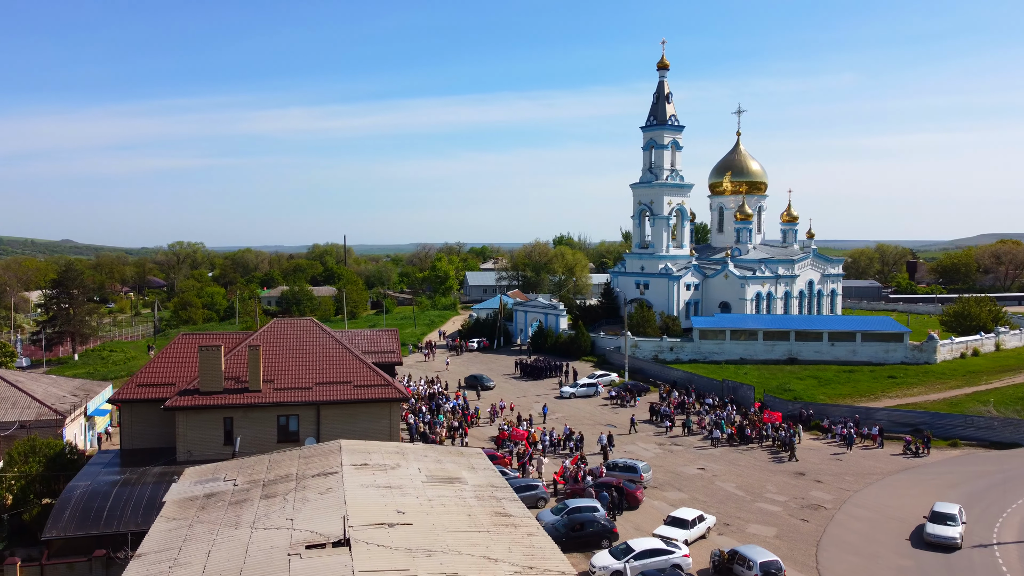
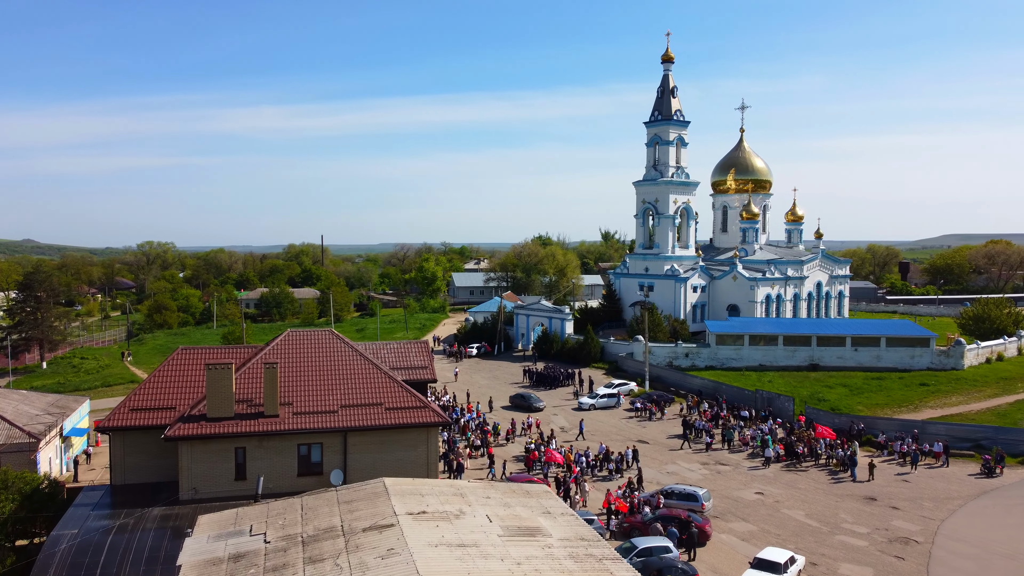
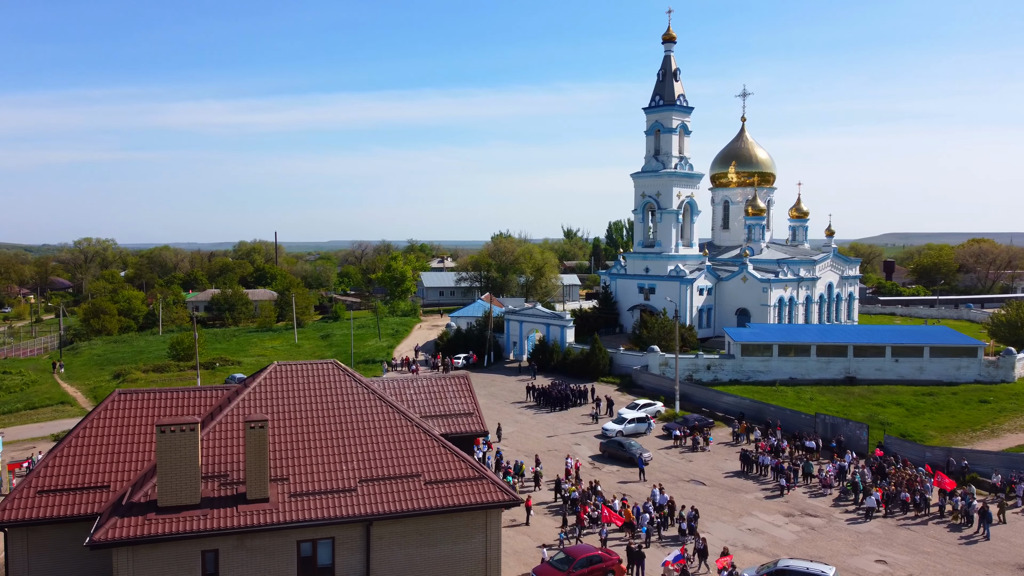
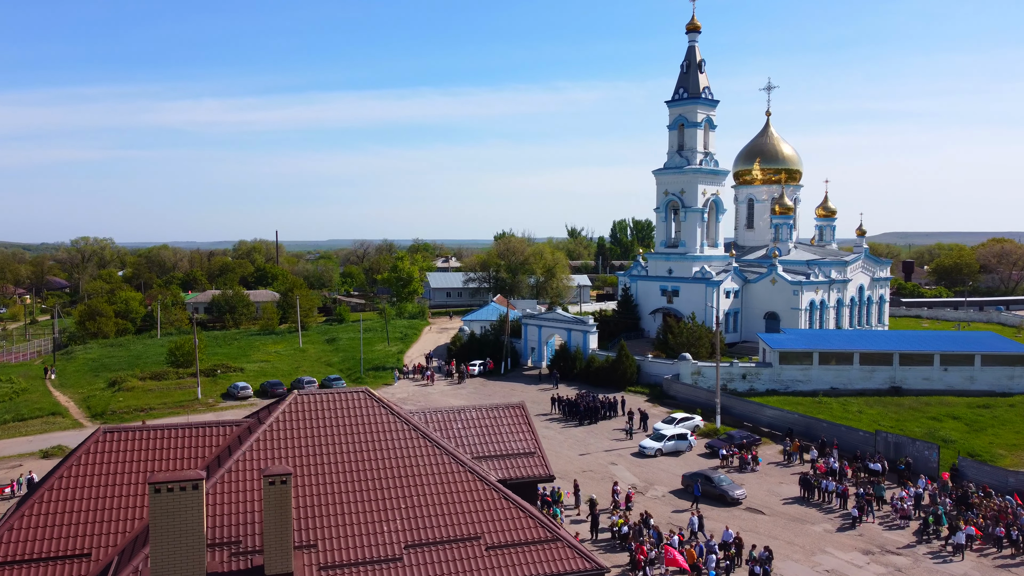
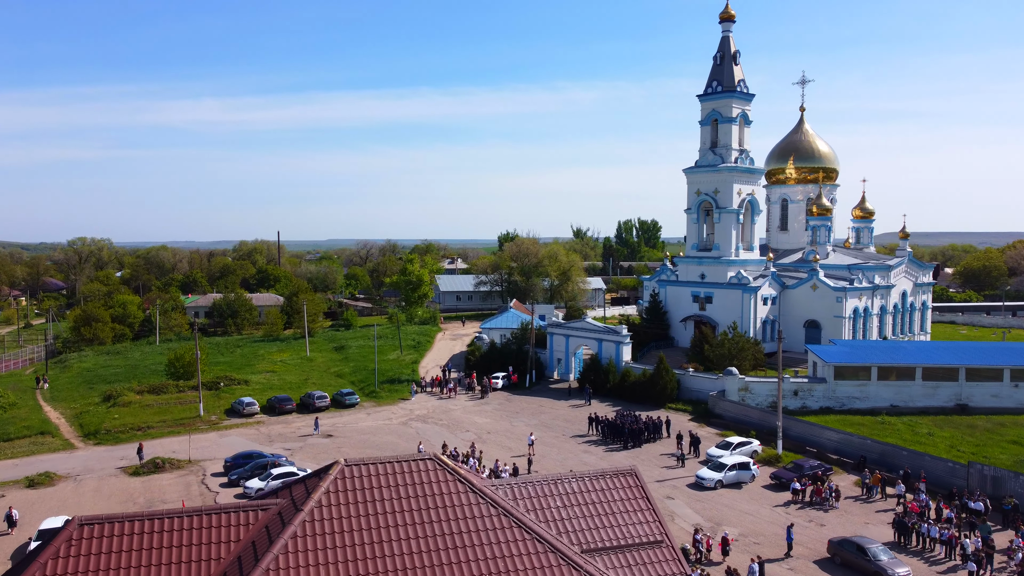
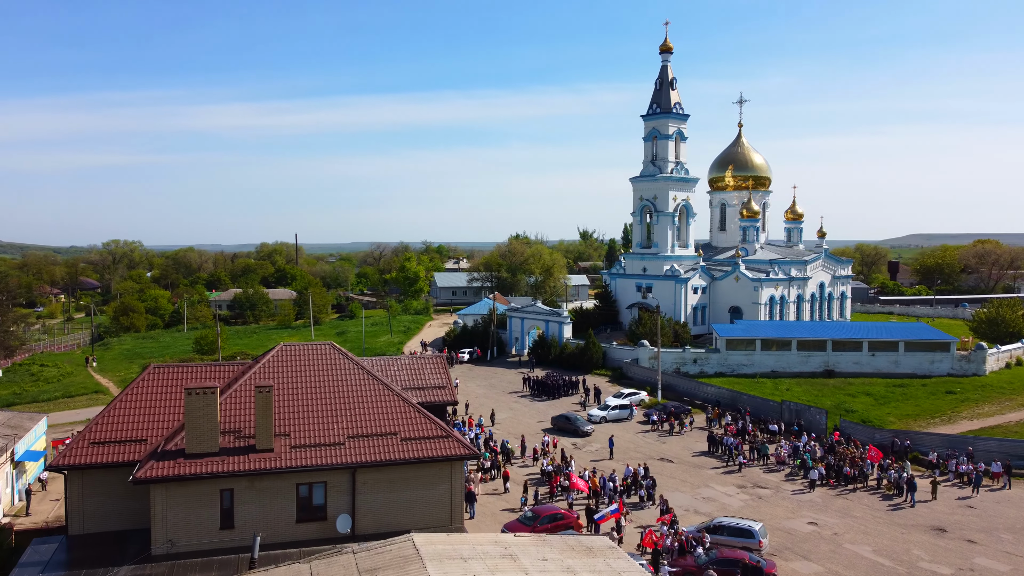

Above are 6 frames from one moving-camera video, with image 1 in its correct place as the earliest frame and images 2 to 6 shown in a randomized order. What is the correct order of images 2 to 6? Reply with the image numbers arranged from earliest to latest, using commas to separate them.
2, 6, 3, 4, 5
